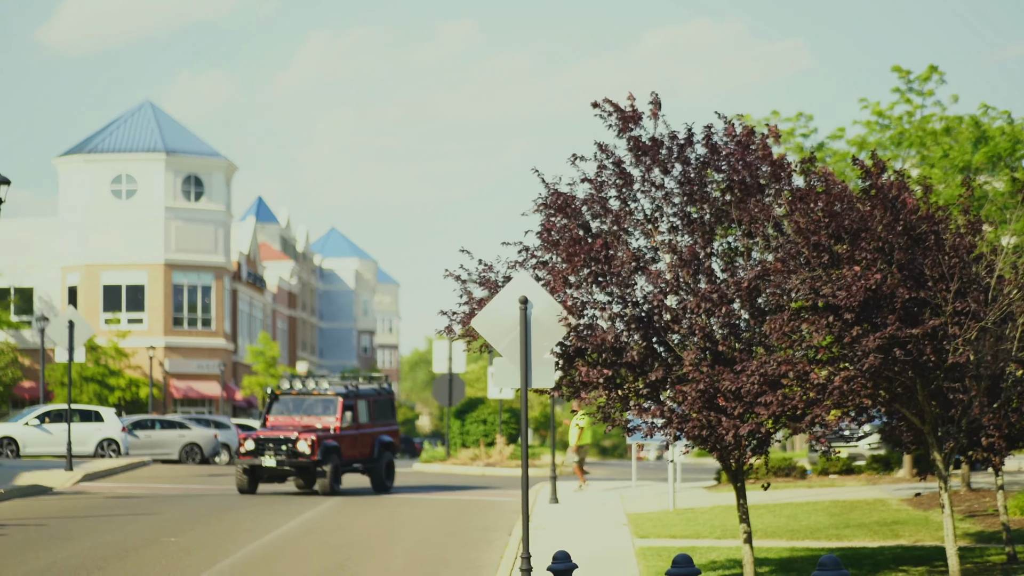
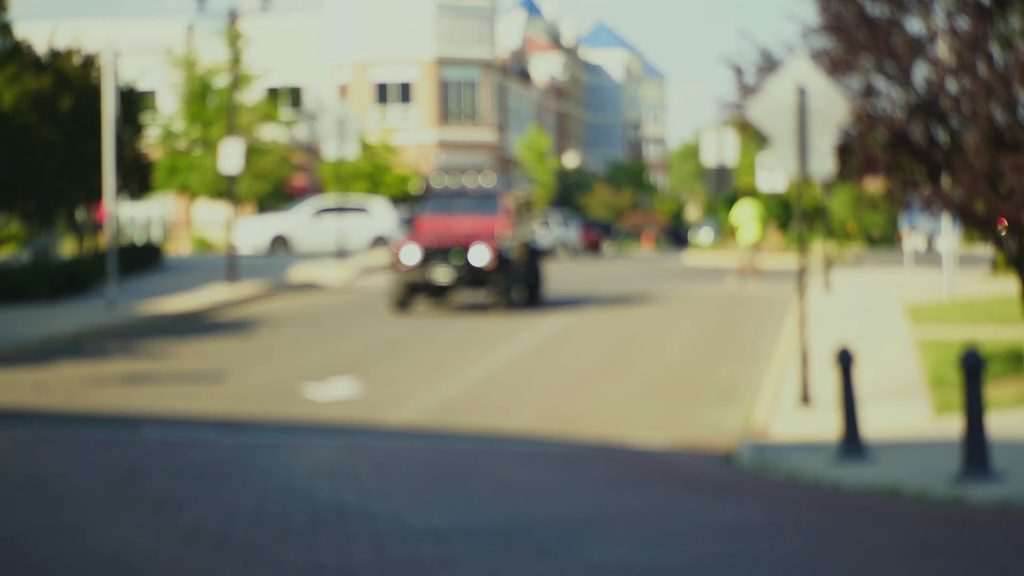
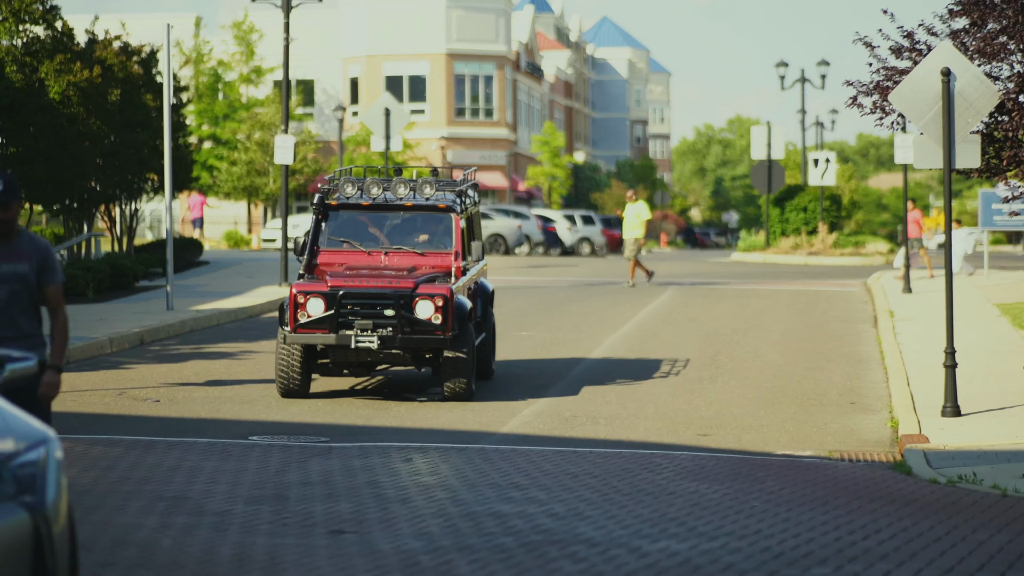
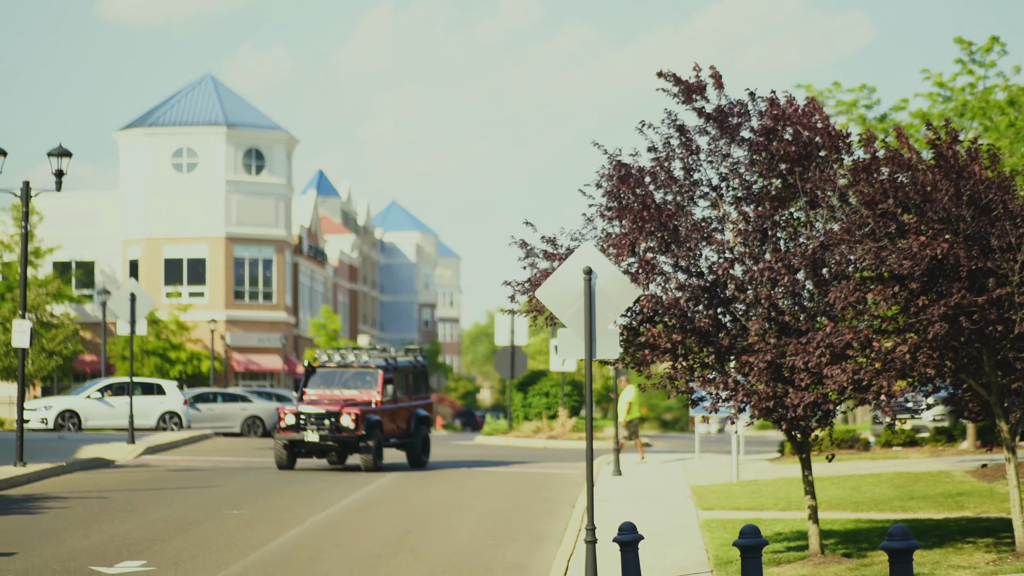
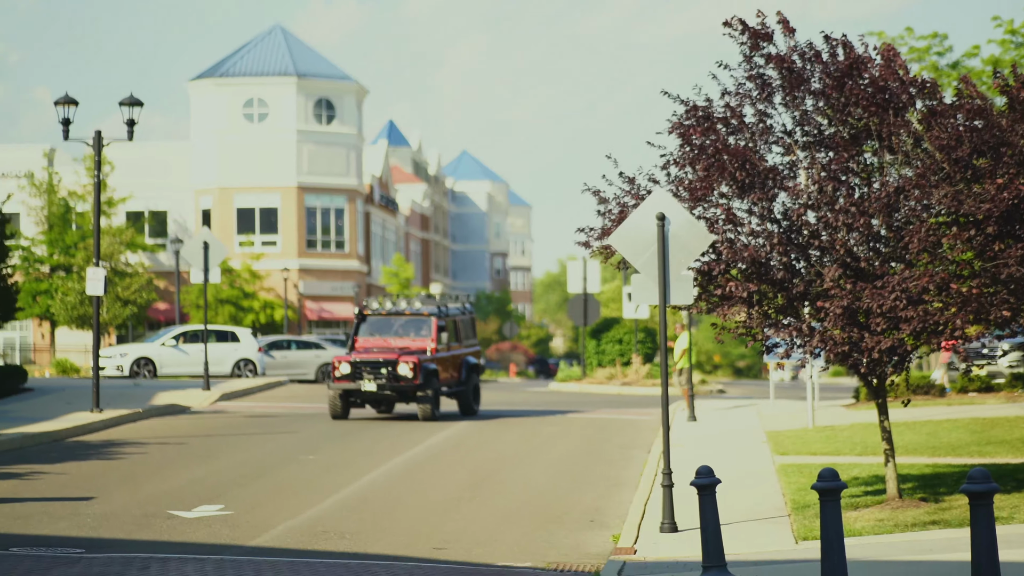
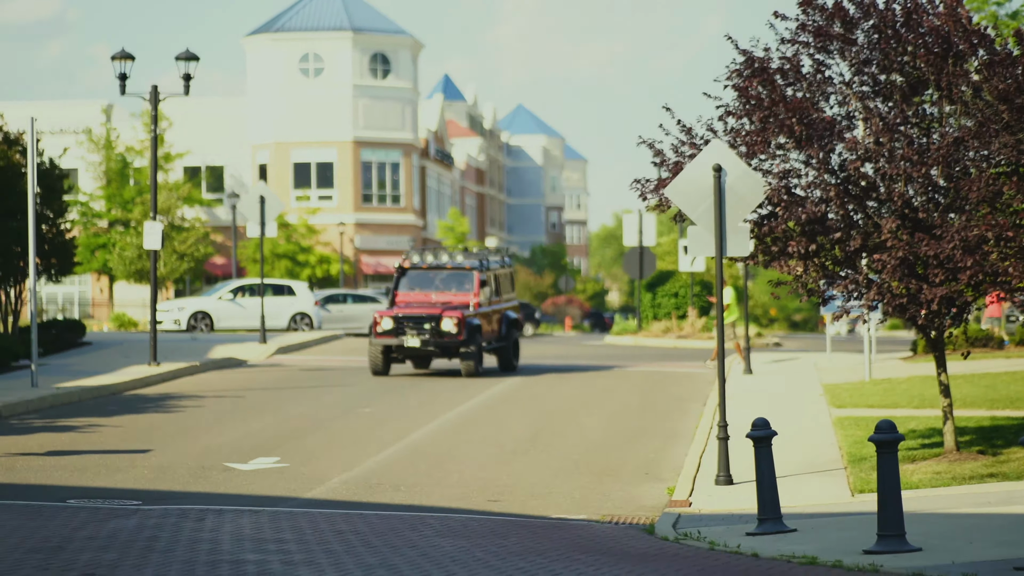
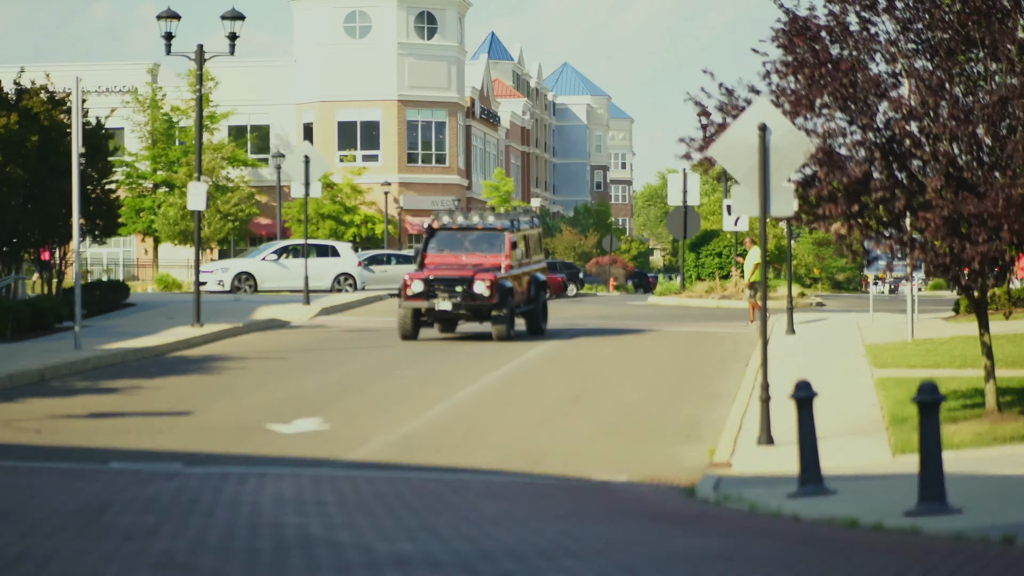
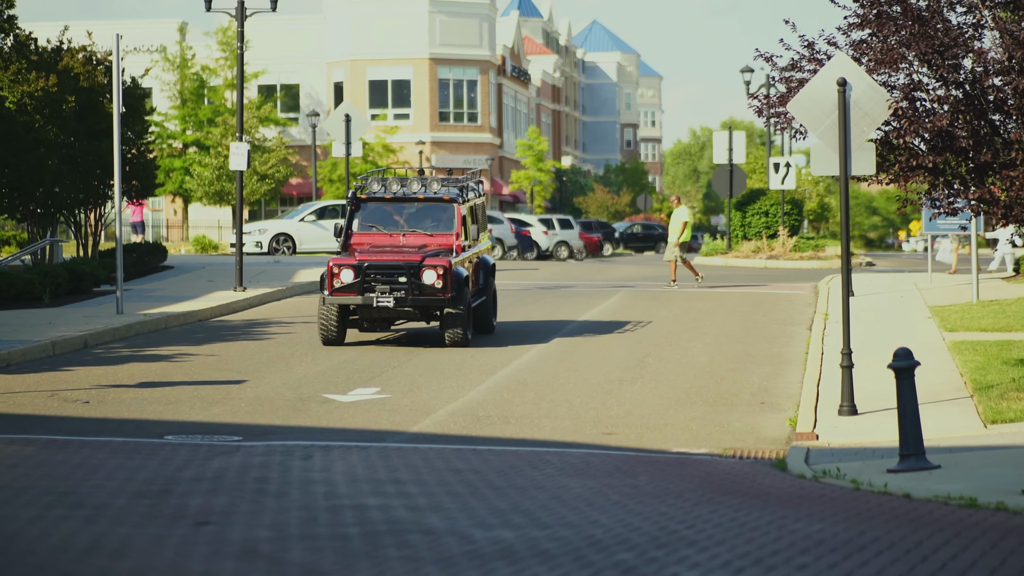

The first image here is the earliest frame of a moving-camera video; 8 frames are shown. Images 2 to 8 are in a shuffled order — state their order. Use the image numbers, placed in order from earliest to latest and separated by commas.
4, 5, 6, 7, 2, 8, 3
